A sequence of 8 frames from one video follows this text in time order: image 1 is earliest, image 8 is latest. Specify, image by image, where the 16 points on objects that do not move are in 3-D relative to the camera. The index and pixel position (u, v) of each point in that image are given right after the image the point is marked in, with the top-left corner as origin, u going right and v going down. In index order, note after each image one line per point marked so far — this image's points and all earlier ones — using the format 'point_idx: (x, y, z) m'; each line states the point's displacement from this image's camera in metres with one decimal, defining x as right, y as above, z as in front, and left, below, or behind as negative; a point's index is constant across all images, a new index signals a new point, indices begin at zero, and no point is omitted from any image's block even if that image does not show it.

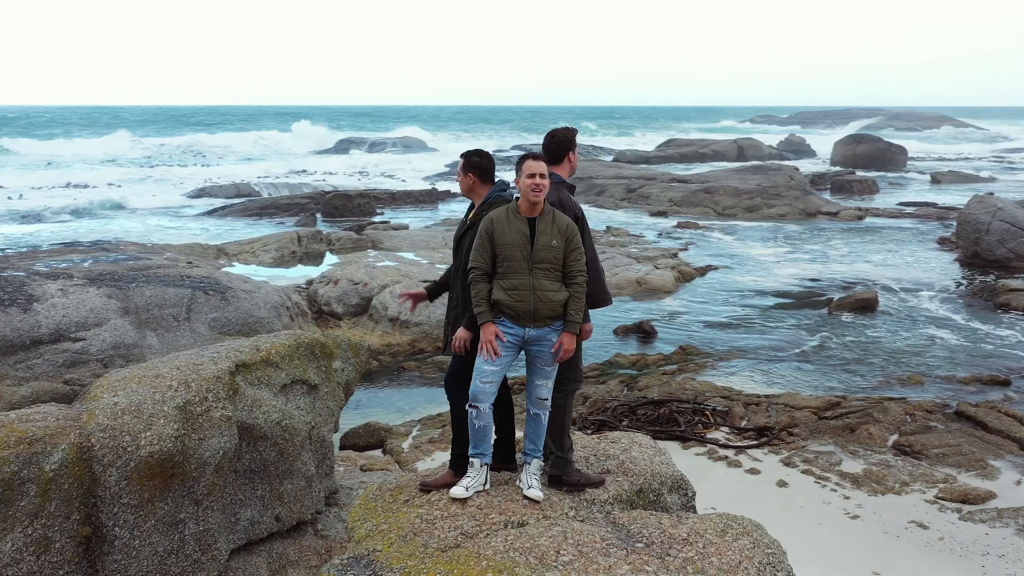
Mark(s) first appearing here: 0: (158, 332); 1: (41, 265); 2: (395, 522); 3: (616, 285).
0: (-2.5, -0.3, +8.6) m
1: (-4.6, +0.2, +11.5) m
2: (-0.3, -0.6, +3.0) m
3: (+1.4, 0.0, +15.6) m
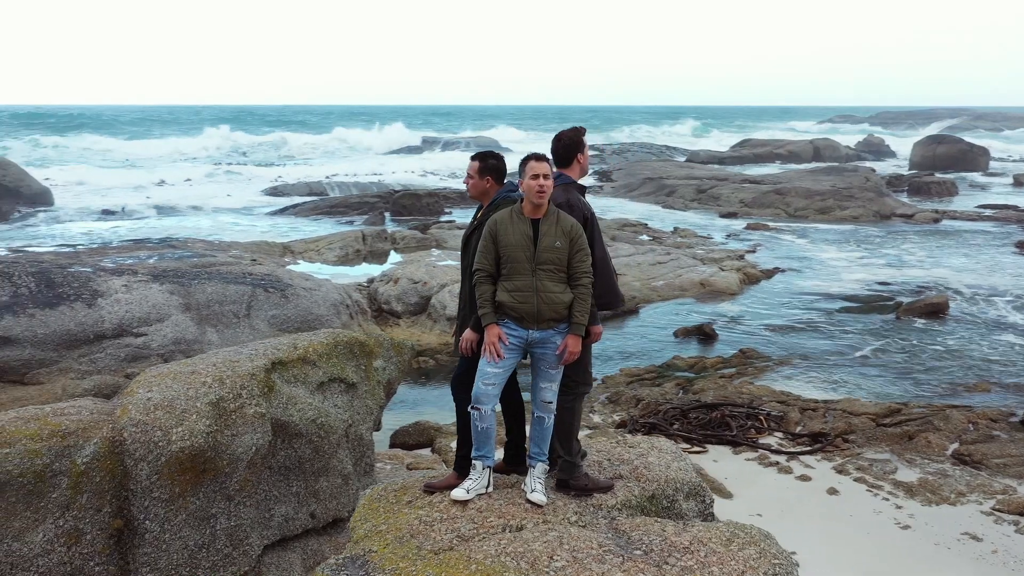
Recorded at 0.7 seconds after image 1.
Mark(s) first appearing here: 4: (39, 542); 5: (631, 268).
0: (-2.1, -0.3, +8.7) m
1: (-4.0, +0.3, +11.7) m
2: (-0.3, -0.6, +3.0) m
3: (+2.2, 0.0, +15.4) m
4: (-1.7, -0.9, +4.3) m
5: (+1.6, +0.3, +16.1) m
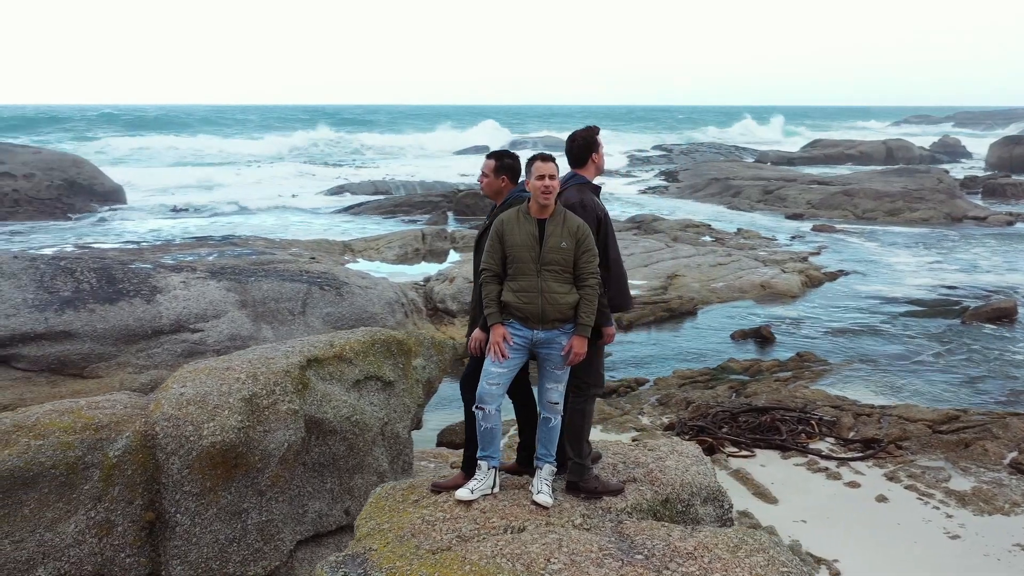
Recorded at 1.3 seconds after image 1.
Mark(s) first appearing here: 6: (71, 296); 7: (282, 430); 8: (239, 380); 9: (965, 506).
0: (-1.8, -0.3, +8.8) m
1: (-3.5, +0.3, +11.9) m
2: (-0.3, -0.6, +3.0) m
3: (+2.9, 0.0, +15.3) m
4: (-1.6, -0.9, +4.3) m
5: (+2.4, +0.3, +16.0) m
6: (-3.0, -0.1, +8.1) m
7: (-0.9, -0.6, +4.9) m
8: (-1.1, -0.4, +4.9) m
9: (+2.8, -1.3, +7.3) m
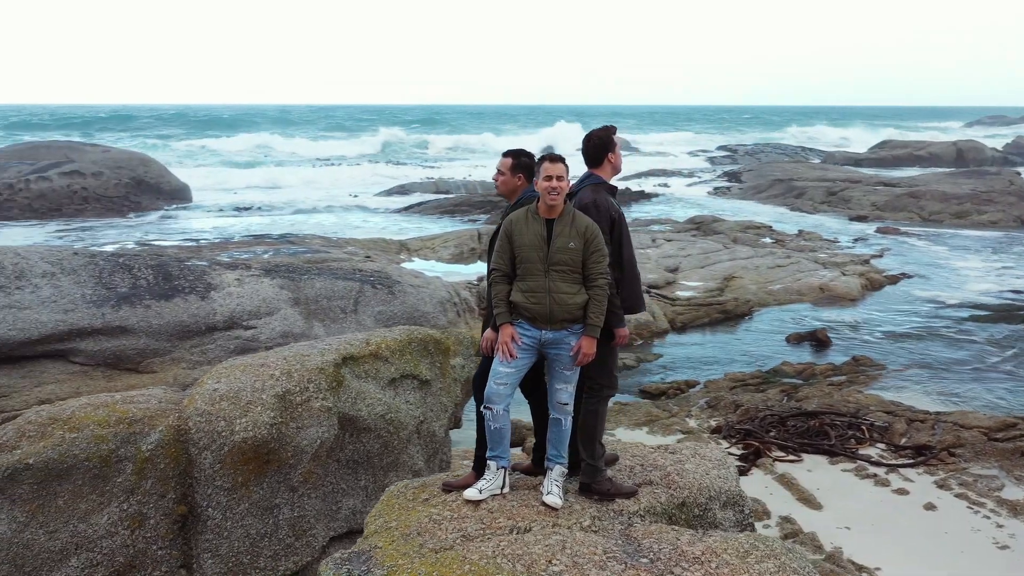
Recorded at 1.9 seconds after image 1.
0: (-1.4, -0.3, +8.9) m
1: (-2.9, +0.3, +12.1) m
2: (-0.3, -0.6, +3.0) m
3: (+3.6, 0.0, +15.1) m
4: (-1.5, -0.9, +4.4) m
5: (+3.2, +0.2, +15.8) m
6: (-2.7, 0.0, +8.3) m
7: (-0.8, -0.6, +4.9) m
8: (-1.0, -0.4, +5.0) m
9: (+3.0, -1.4, +7.1) m
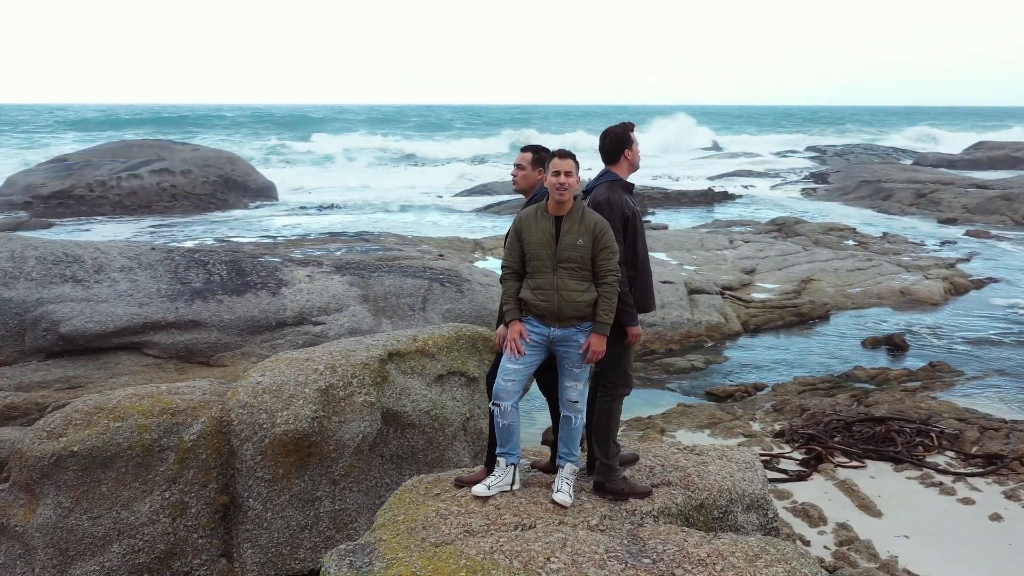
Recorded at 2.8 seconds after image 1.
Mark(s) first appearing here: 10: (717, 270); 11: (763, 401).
0: (-0.9, -0.2, +9.0) m
1: (-2.2, +0.4, +12.3) m
2: (-0.3, -0.6, +3.0) m
3: (+4.6, -0.1, +14.8) m
4: (-1.4, -0.9, +4.5) m
5: (+4.1, +0.2, +15.5) m
6: (-2.3, 0.0, +8.5) m
7: (-0.7, -0.6, +5.0) m
8: (-0.8, -0.4, +5.0) m
9: (+3.3, -1.4, +6.9) m
10: (+2.6, +0.2, +15.0) m
11: (+2.1, -0.9, +9.8) m
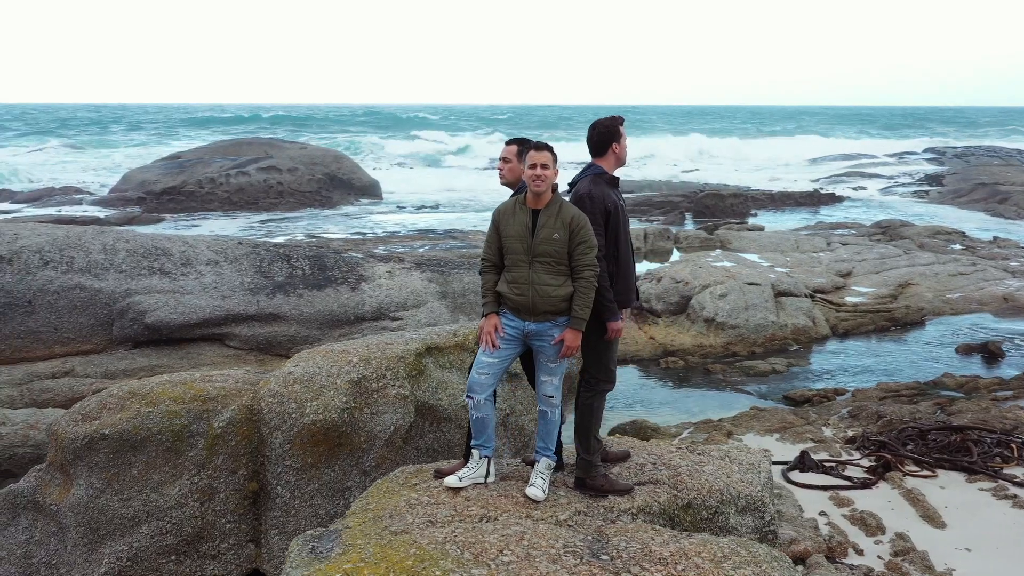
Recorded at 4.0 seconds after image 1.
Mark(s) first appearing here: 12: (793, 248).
0: (-0.4, -0.2, +9.1) m
1: (-1.4, +0.4, +12.5) m
2: (-0.3, -0.6, +3.1) m
3: (+5.6, -0.1, +14.3) m
4: (-1.3, -0.8, +4.7) m
5: (+5.3, +0.1, +15.1) m
6: (-1.8, +0.1, +8.7) m
7: (-0.5, -0.5, +5.0) m
8: (-0.7, -0.3, +5.1) m
9: (+3.6, -1.4, +6.5) m
10: (+3.7, +0.2, +14.7) m
11: (+2.7, -1.0, +9.6) m
12: (+3.9, +0.6, +16.4) m
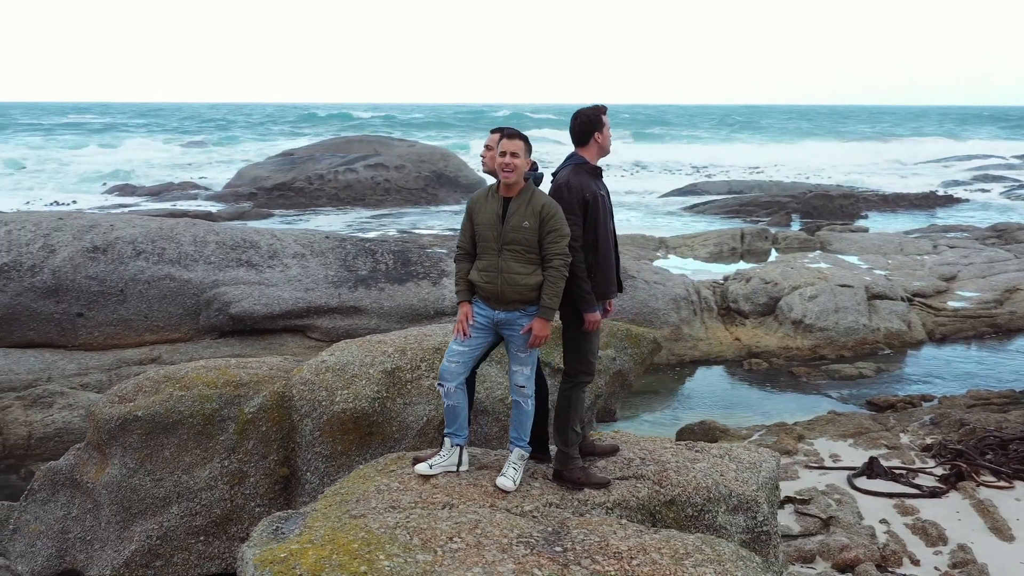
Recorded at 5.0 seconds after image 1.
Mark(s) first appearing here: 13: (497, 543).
0: (+0.1, -0.2, +9.1) m
1: (-0.4, +0.5, +12.6) m
2: (-0.4, -0.5, +3.1) m
3: (+6.7, -0.2, +13.6) m
4: (-1.2, -0.8, +4.8) m
5: (+6.4, +0.1, +14.4) m
6: (-1.3, +0.1, +8.8) m
7: (-0.4, -0.5, +5.1) m
8: (-0.6, -0.3, +5.2) m
9: (+3.8, -1.5, +6.1) m
10: (+4.8, +0.2, +14.3) m
11: (+3.2, -1.0, +9.3) m
12: (+5.2, +0.5, +15.9) m
13: (0.0, -0.6, +2.7) m
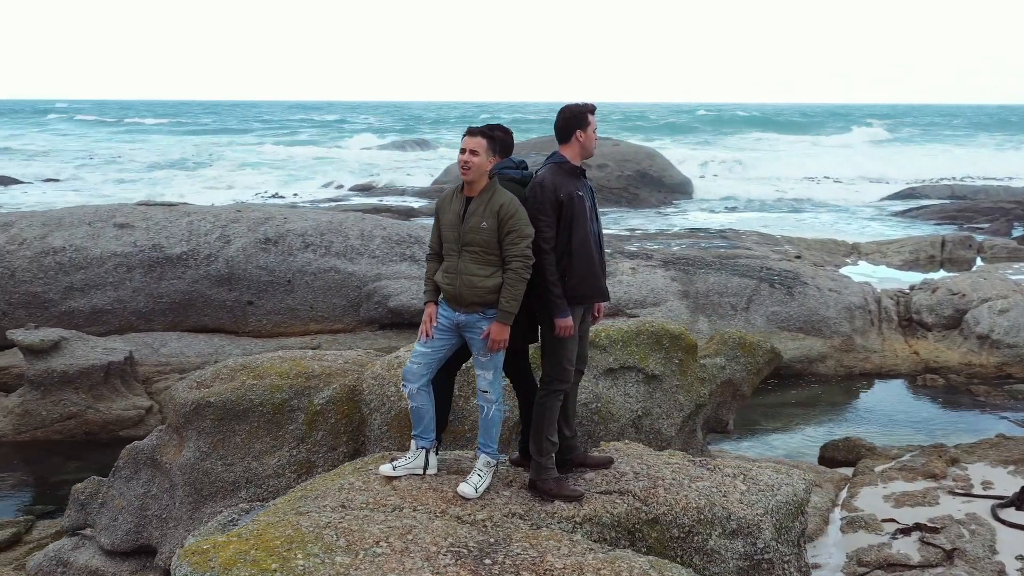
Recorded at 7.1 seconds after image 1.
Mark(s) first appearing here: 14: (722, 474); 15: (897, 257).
0: (+1.2, -0.2, +8.9) m
1: (+1.3, +0.4, +12.4) m
2: (-0.5, -0.5, +3.1) m
3: (+8.5, -0.5, +12.1) m
4: (-1.0, -0.7, +4.9) m
5: (+8.4, -0.2, +12.9) m
6: (-0.2, +0.1, +8.9) m
7: (-0.1, -0.5, +5.0) m
8: (-0.2, -0.3, +5.1) m
9: (+4.2, -1.6, +5.2) m
10: (+6.8, 0.0, +13.0) m
11: (+4.2, -1.1, +8.4) m
12: (+7.5, +0.3, +14.6) m
13: (-0.2, -0.6, +2.6) m
14: (+0.6, -0.5, +3.4) m
15: (+4.6, +0.4, +14.3) m
